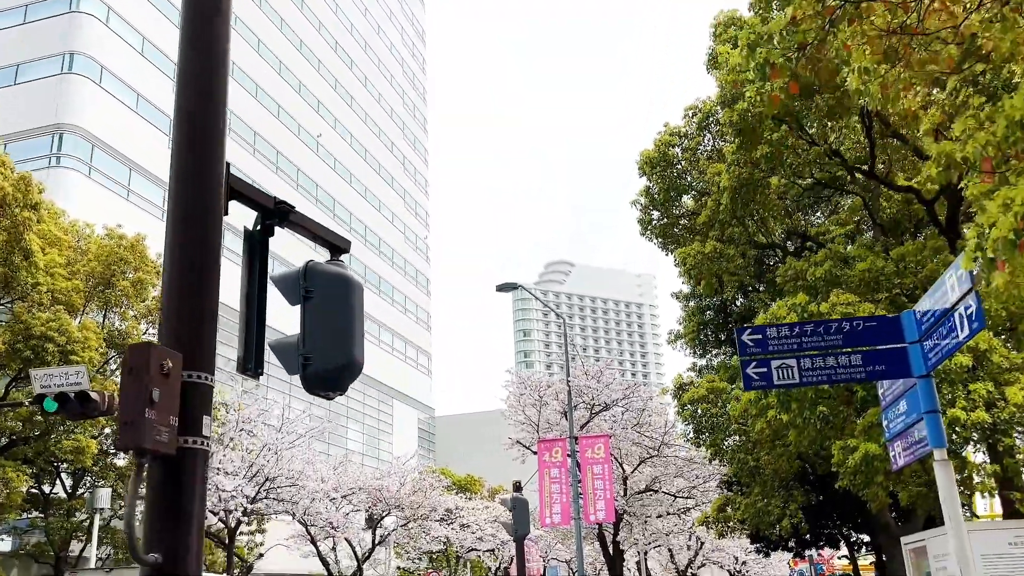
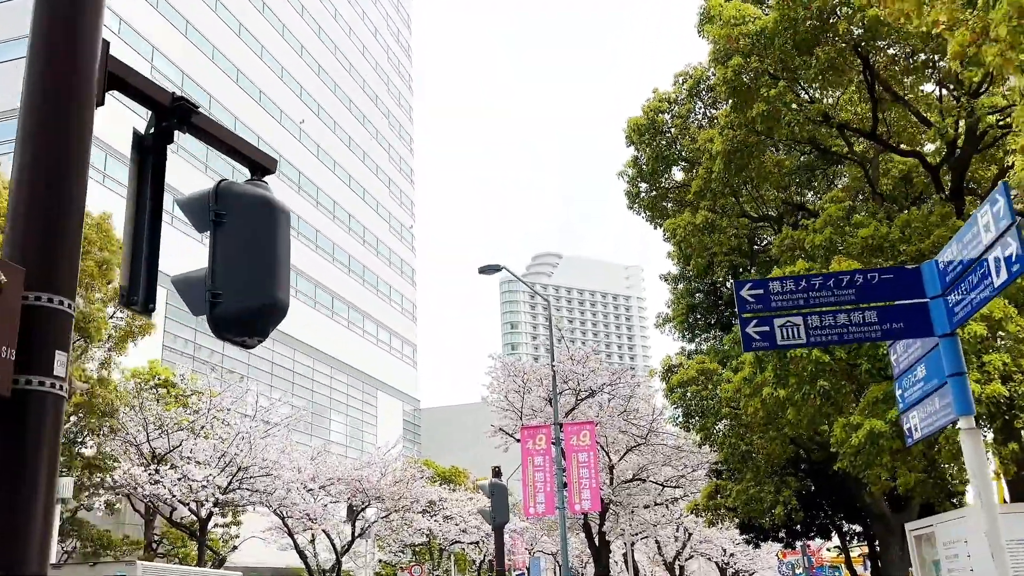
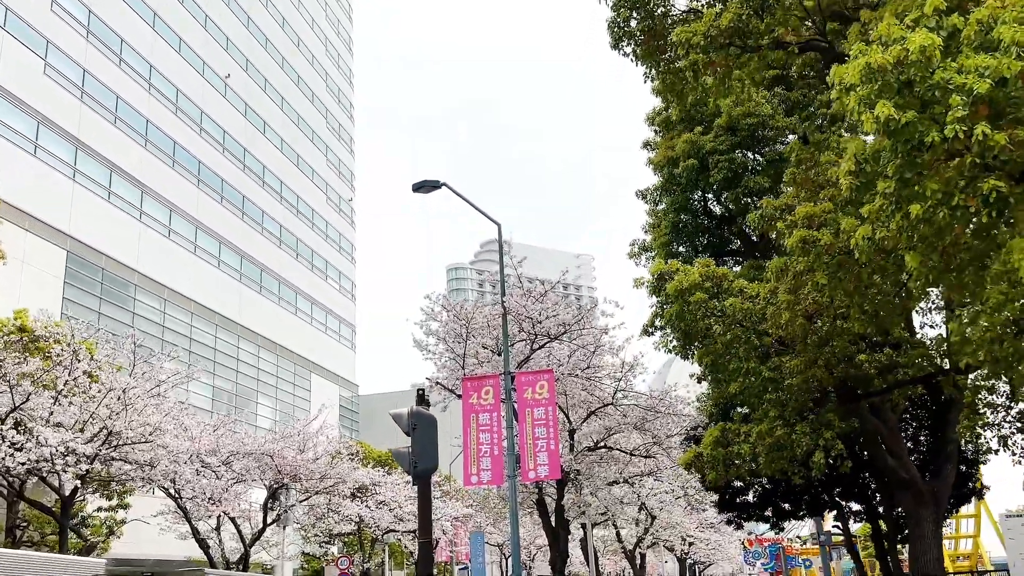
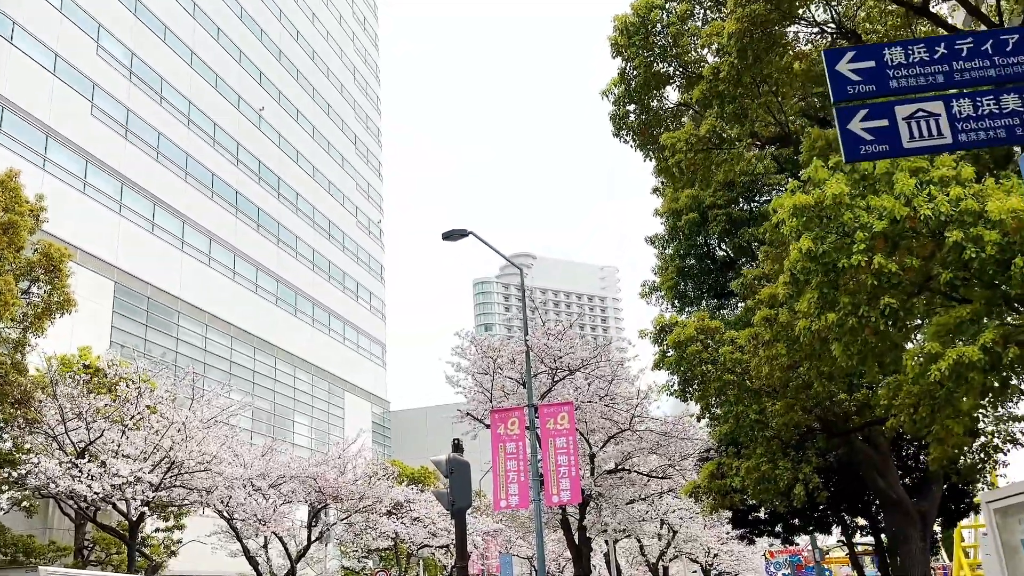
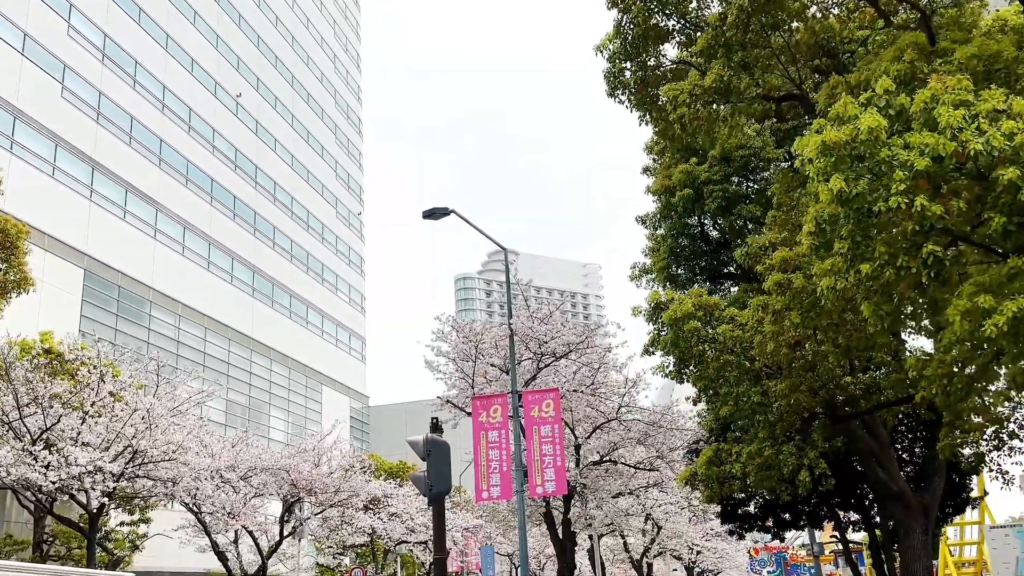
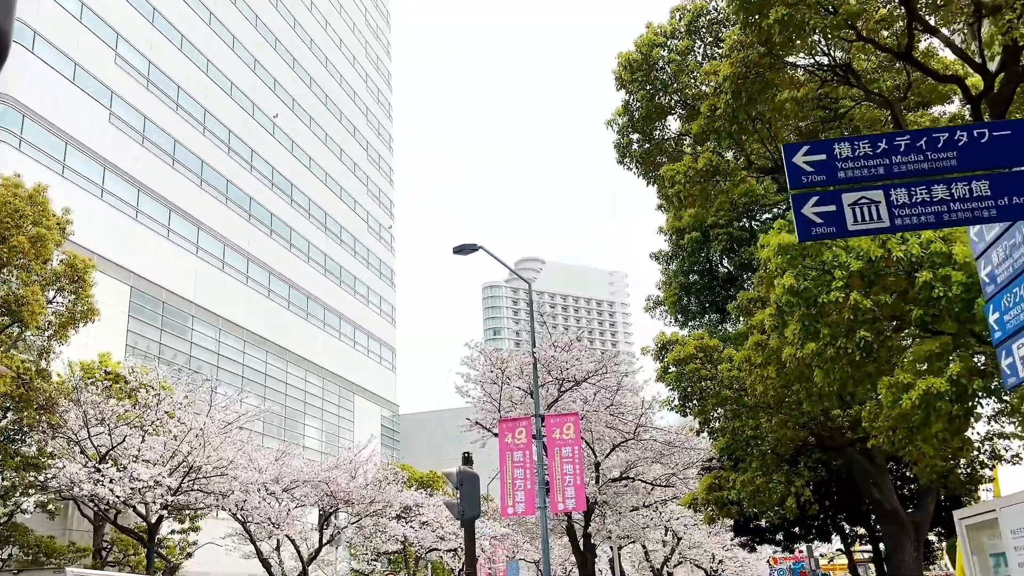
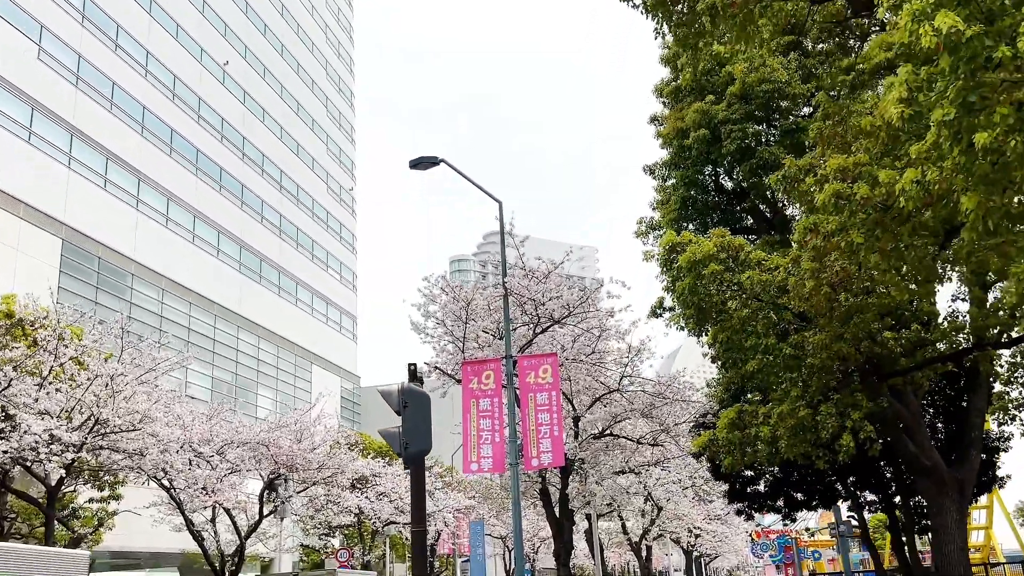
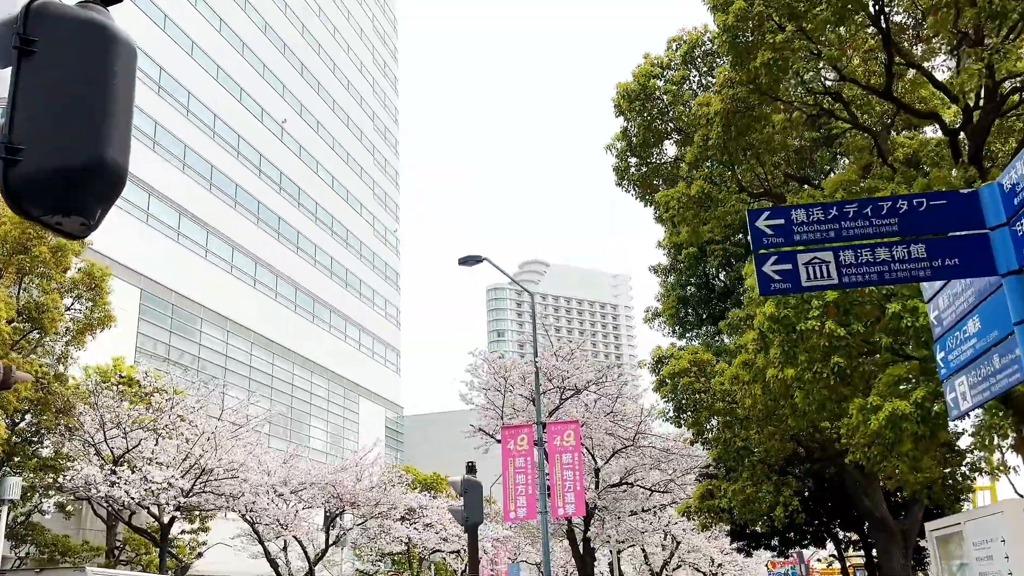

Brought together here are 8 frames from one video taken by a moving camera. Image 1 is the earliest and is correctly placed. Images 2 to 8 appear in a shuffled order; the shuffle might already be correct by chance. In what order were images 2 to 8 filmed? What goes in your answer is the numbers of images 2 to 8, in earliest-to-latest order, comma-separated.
2, 8, 6, 4, 5, 3, 7
